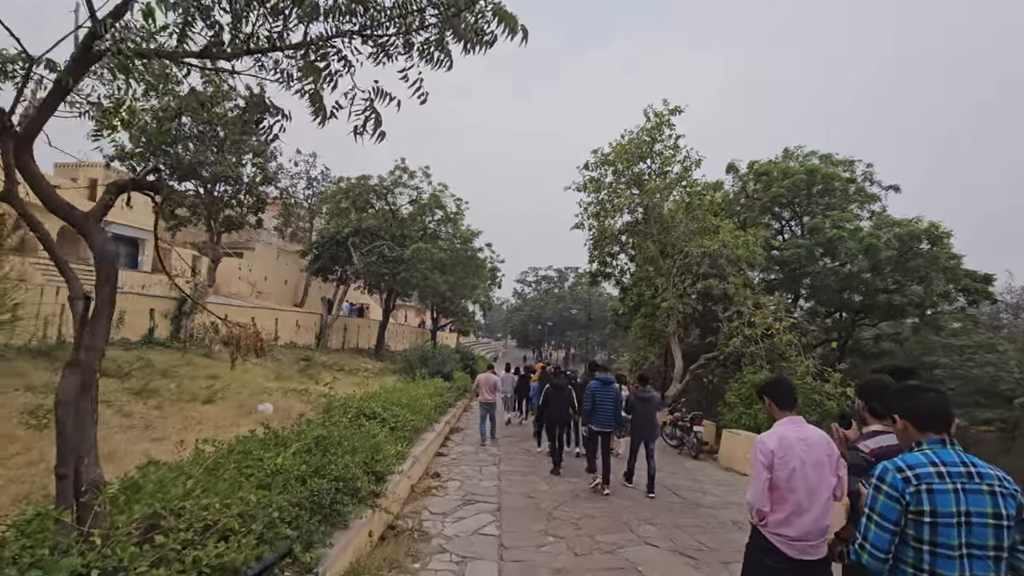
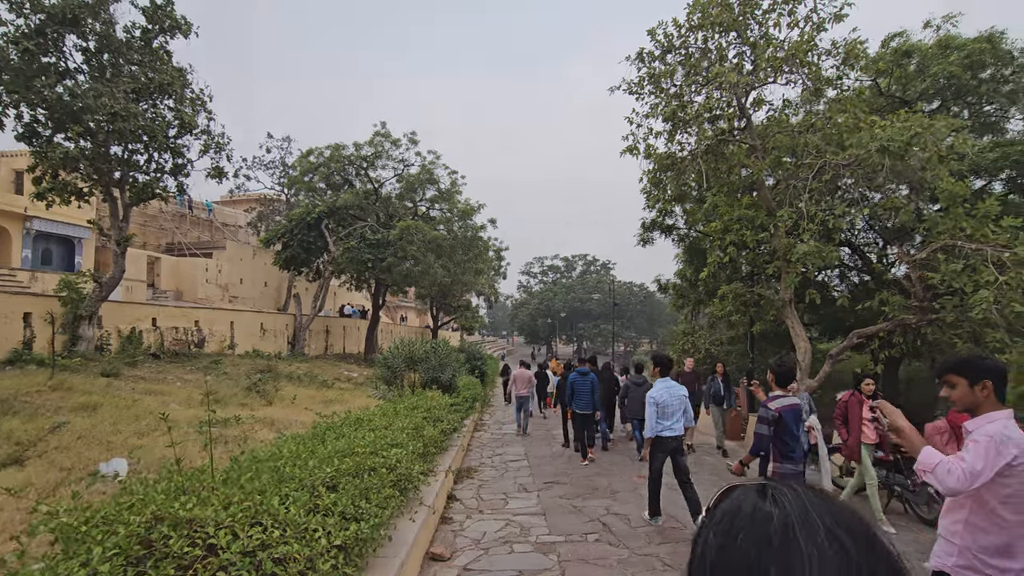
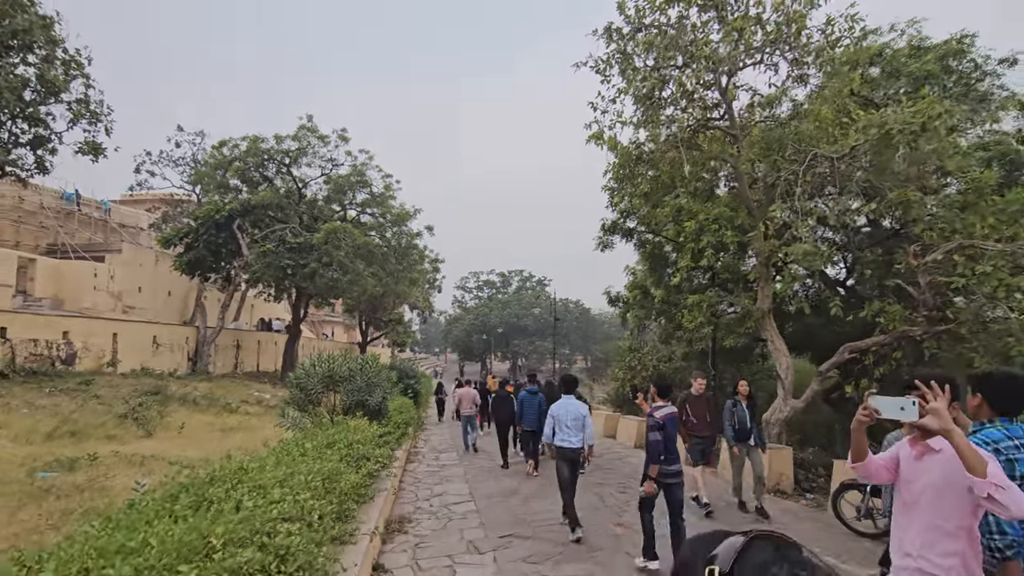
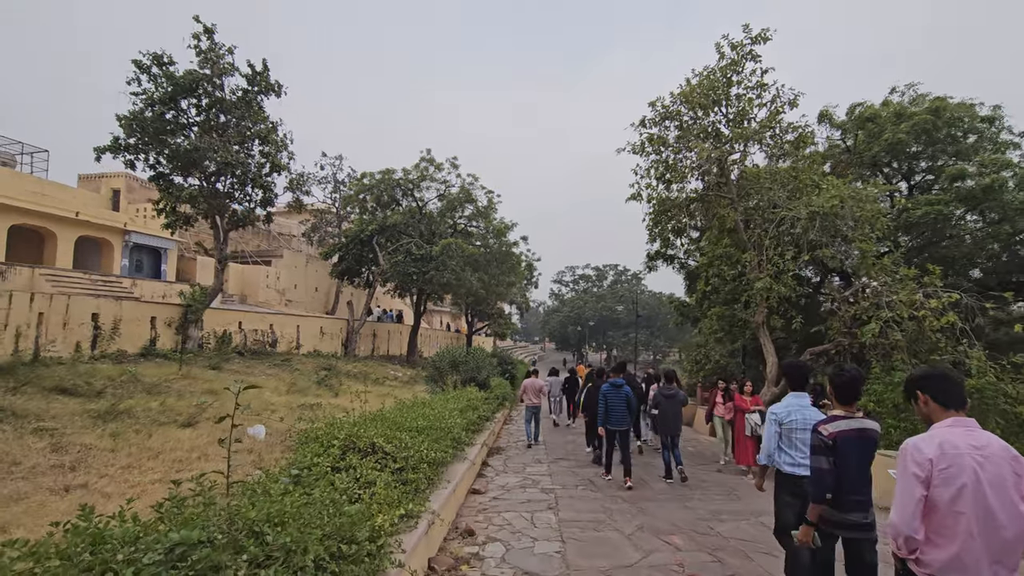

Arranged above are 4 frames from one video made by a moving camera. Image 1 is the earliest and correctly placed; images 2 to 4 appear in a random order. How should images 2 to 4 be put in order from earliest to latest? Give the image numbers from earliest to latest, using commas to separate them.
4, 2, 3
